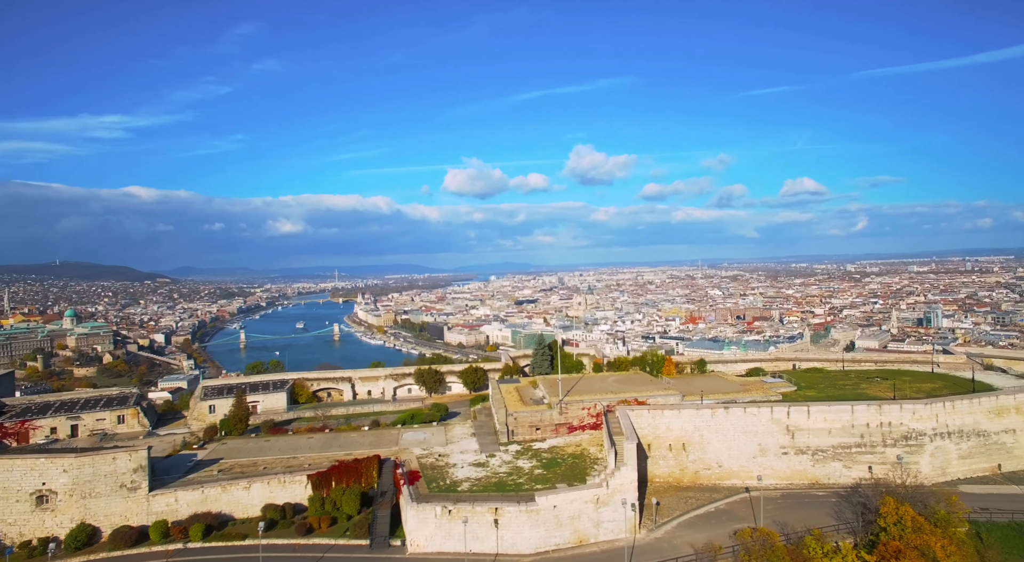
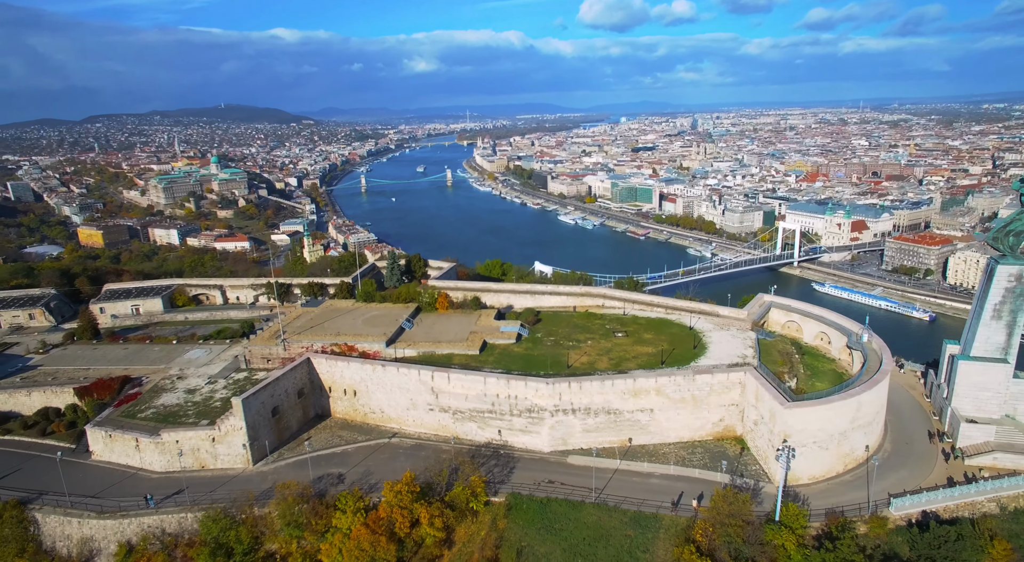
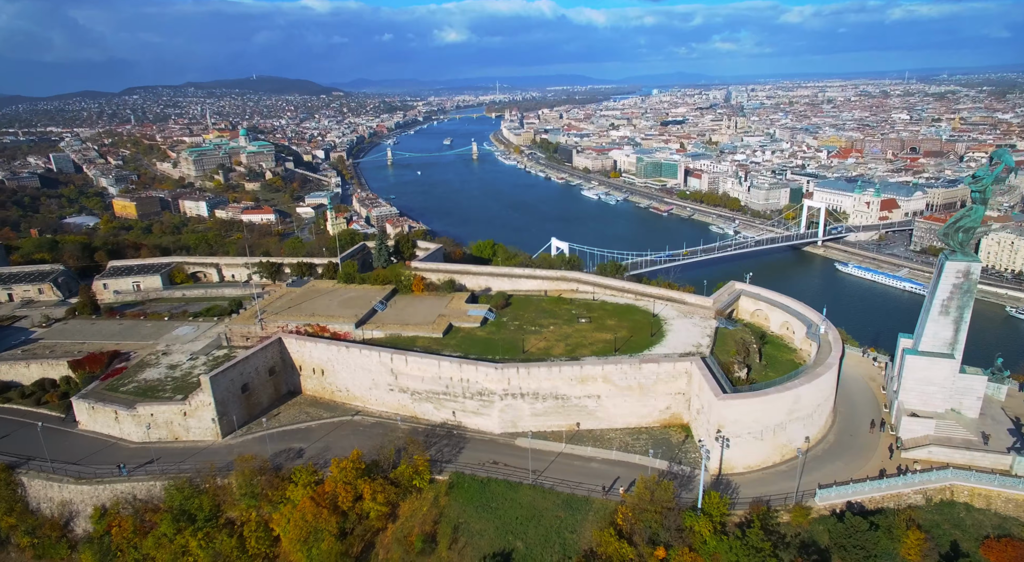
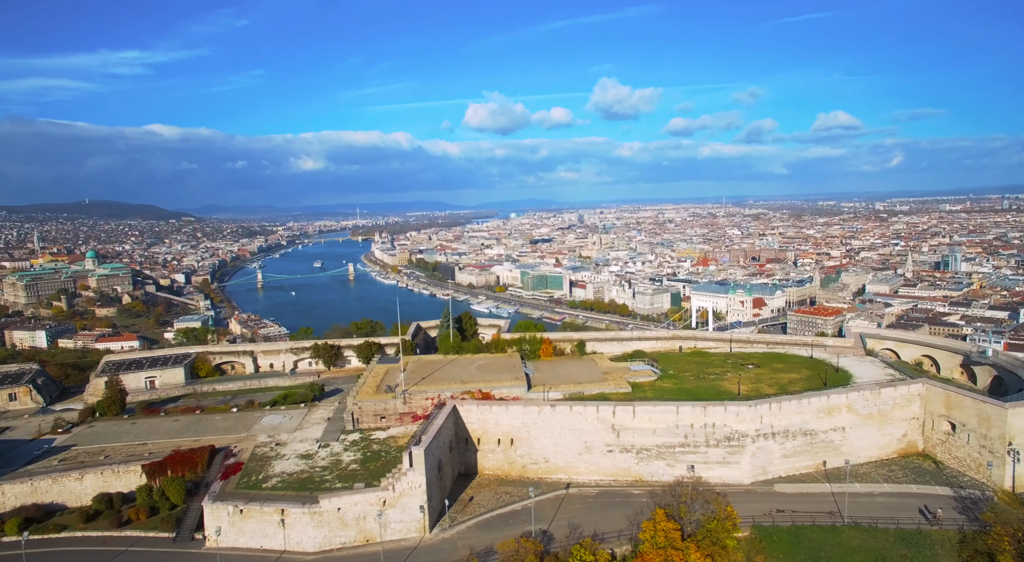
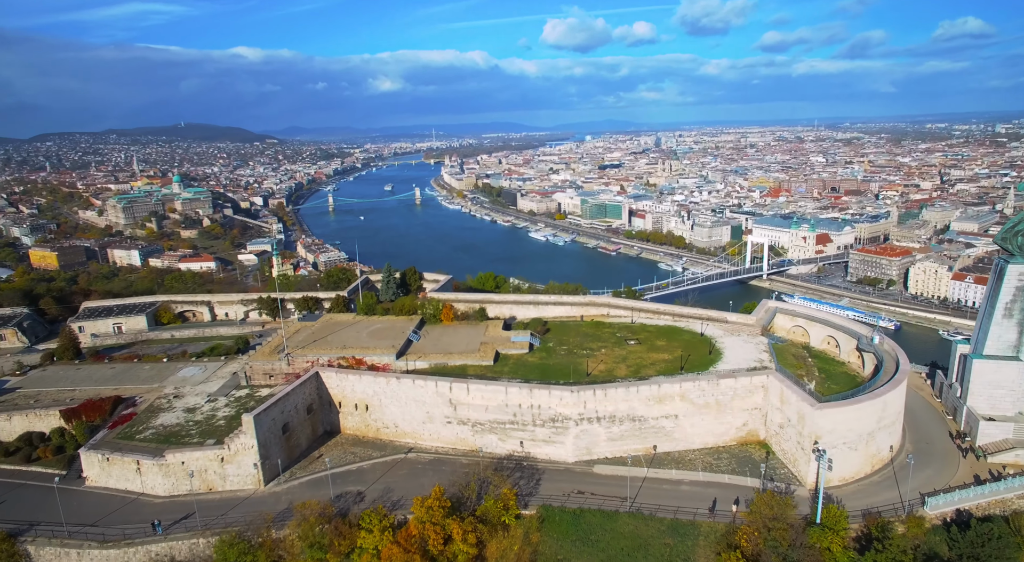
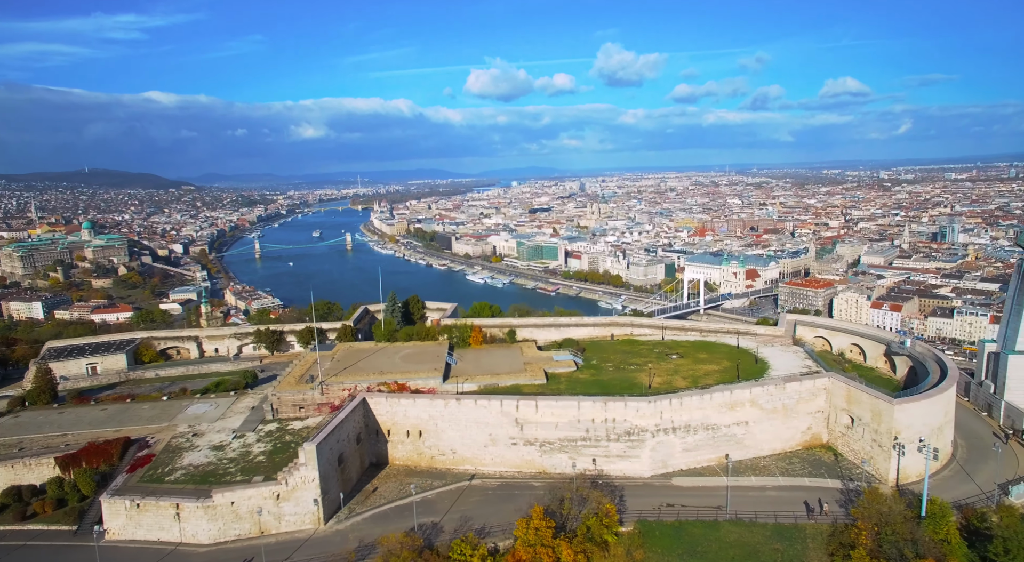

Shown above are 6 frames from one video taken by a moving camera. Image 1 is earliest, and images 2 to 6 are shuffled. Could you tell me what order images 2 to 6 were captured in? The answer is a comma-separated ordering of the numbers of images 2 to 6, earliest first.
4, 6, 5, 2, 3
